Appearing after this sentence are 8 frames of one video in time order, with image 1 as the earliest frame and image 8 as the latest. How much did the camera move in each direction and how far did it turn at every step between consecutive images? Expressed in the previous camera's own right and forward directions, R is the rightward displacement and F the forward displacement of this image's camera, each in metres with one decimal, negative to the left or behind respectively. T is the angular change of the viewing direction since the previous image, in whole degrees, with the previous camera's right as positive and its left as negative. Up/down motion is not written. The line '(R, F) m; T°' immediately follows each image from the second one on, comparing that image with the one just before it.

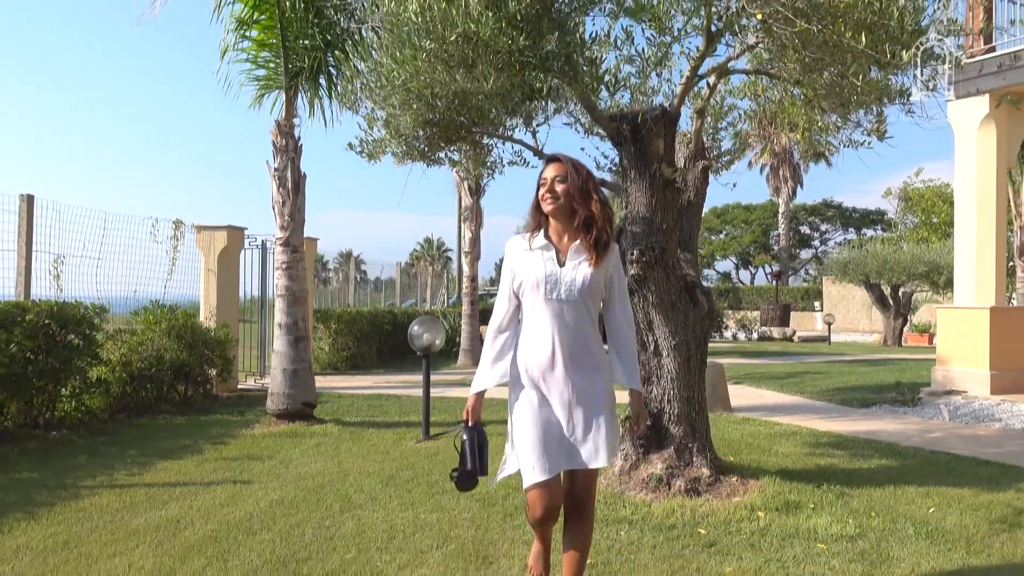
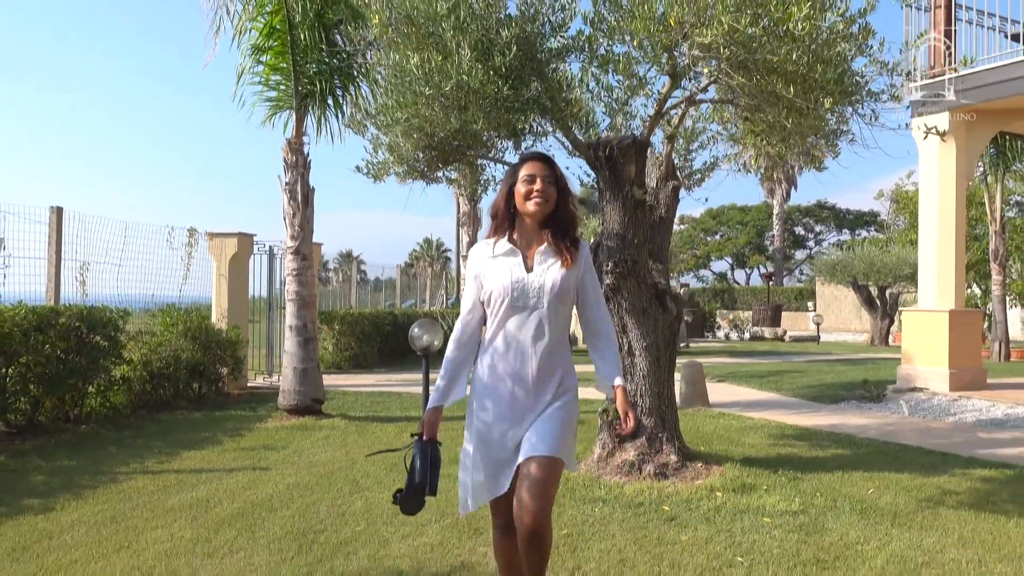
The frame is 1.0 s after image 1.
(+0.1, -0.7) m; 0°
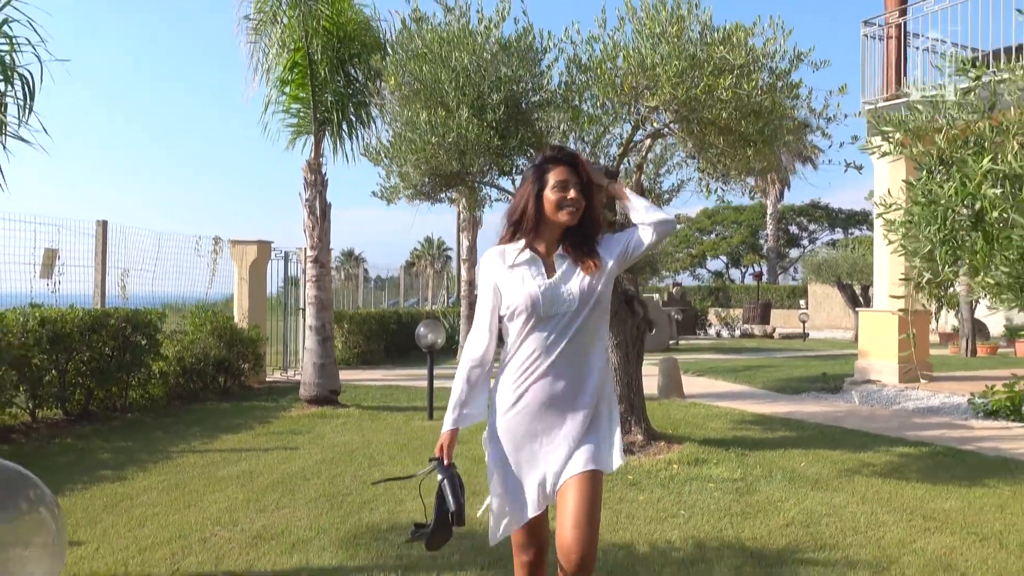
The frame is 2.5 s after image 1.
(+0.1, -1.1) m; 0°
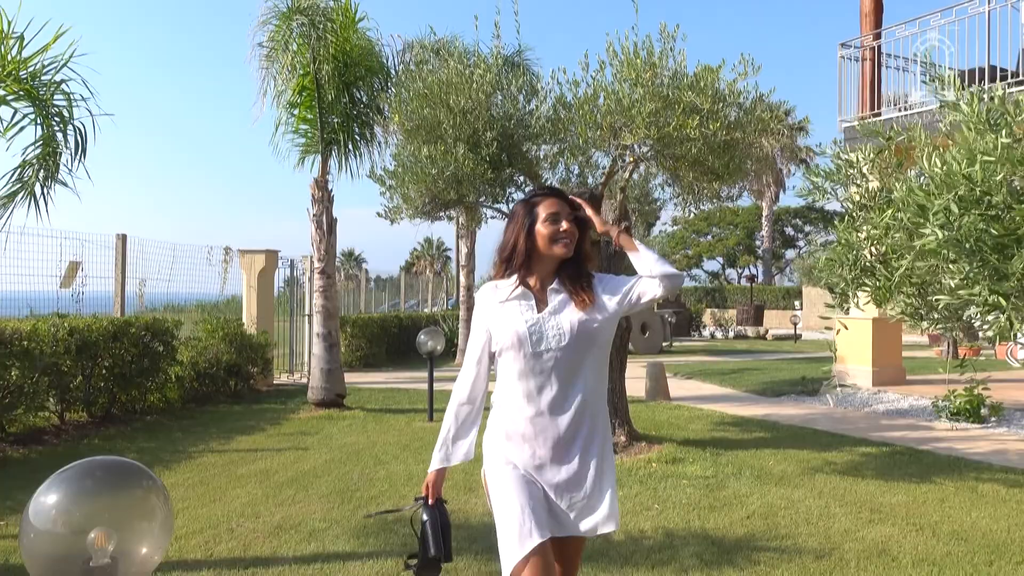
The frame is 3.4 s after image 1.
(+0.1, -0.6) m; 0°
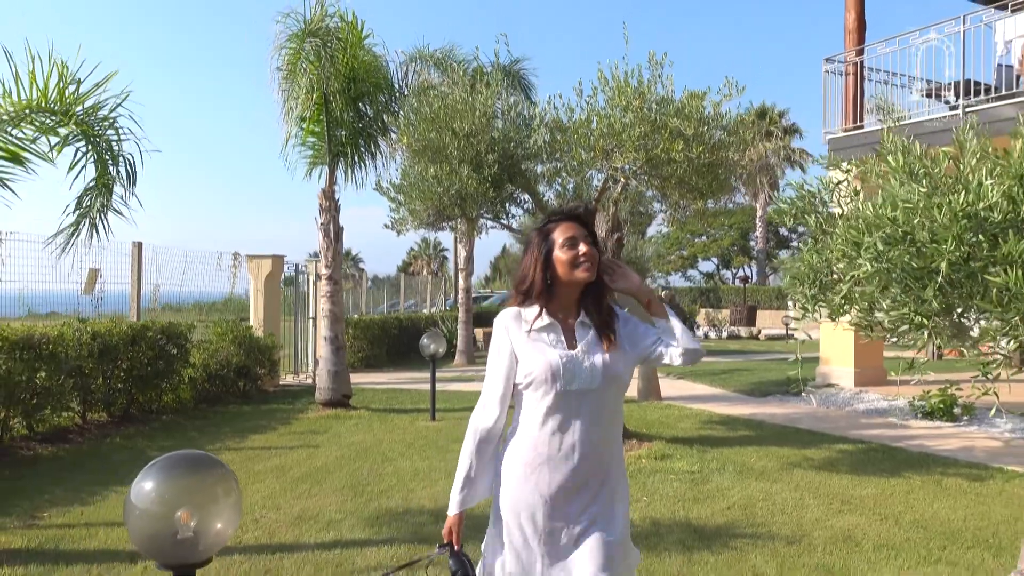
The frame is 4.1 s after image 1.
(0.0, -0.5) m; 0°
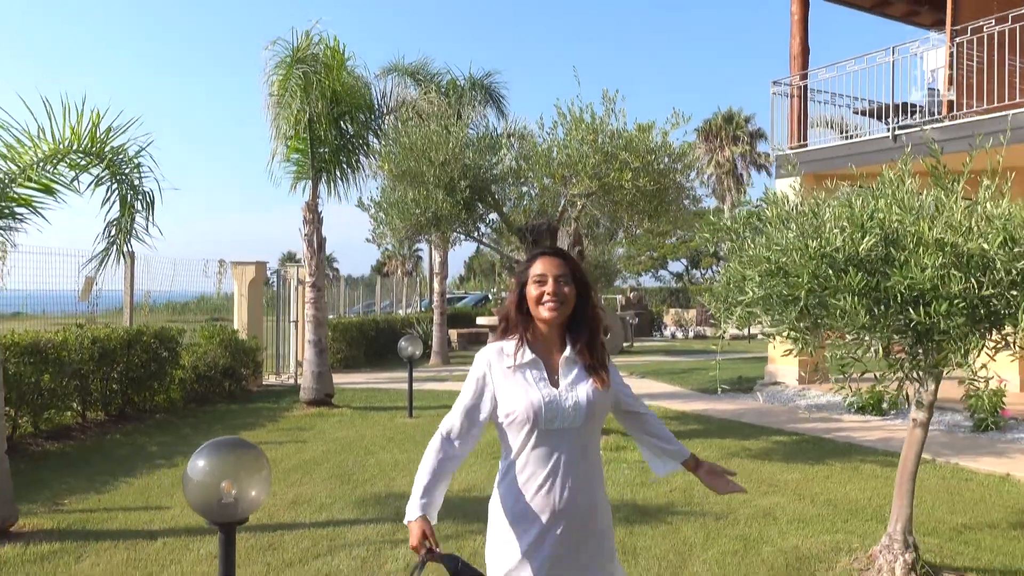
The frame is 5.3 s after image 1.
(0.0, -0.9) m; +2°
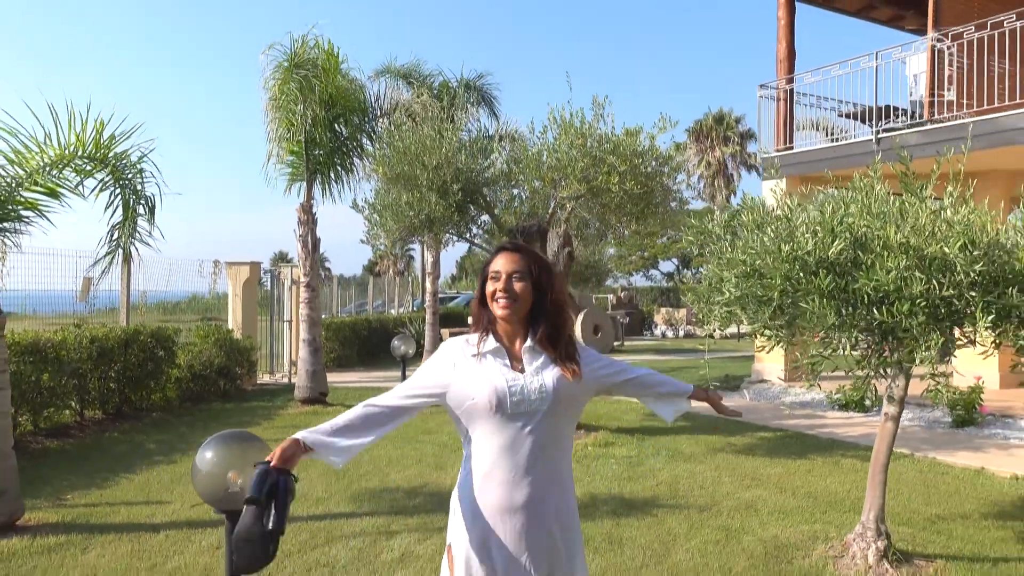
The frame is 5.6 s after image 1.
(0.0, -0.2) m; +1°
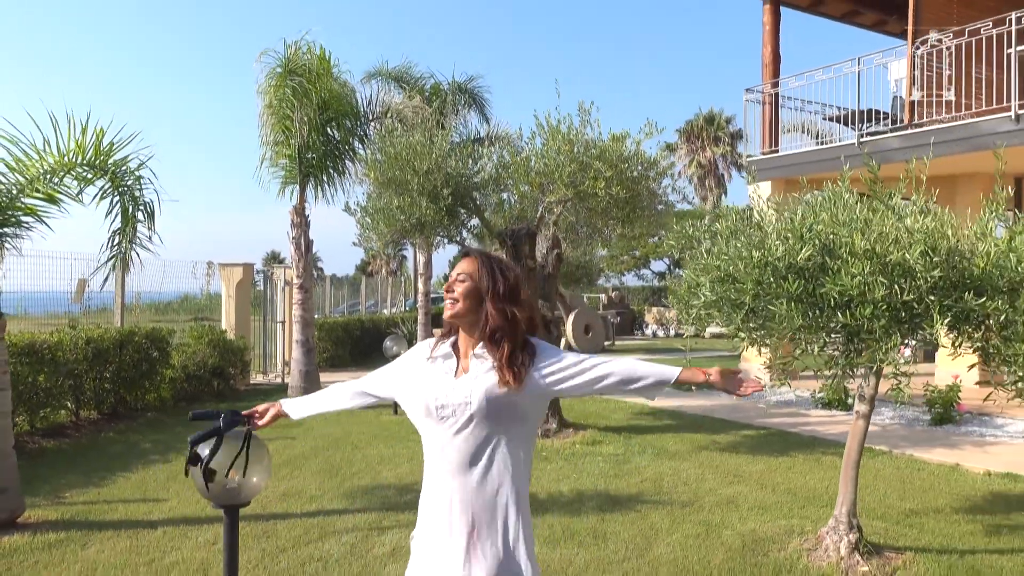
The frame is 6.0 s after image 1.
(0.0, -0.2) m; +1°
